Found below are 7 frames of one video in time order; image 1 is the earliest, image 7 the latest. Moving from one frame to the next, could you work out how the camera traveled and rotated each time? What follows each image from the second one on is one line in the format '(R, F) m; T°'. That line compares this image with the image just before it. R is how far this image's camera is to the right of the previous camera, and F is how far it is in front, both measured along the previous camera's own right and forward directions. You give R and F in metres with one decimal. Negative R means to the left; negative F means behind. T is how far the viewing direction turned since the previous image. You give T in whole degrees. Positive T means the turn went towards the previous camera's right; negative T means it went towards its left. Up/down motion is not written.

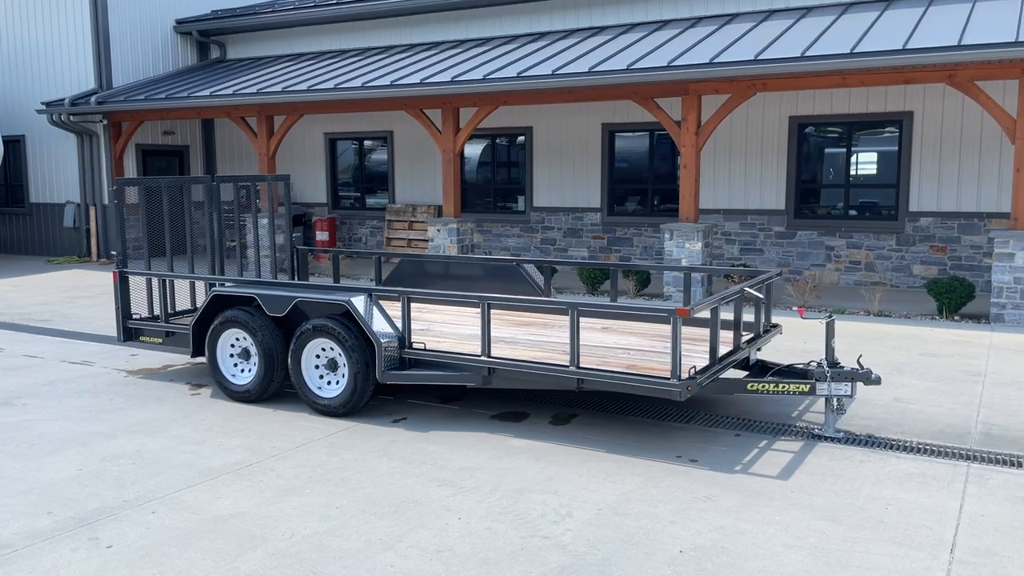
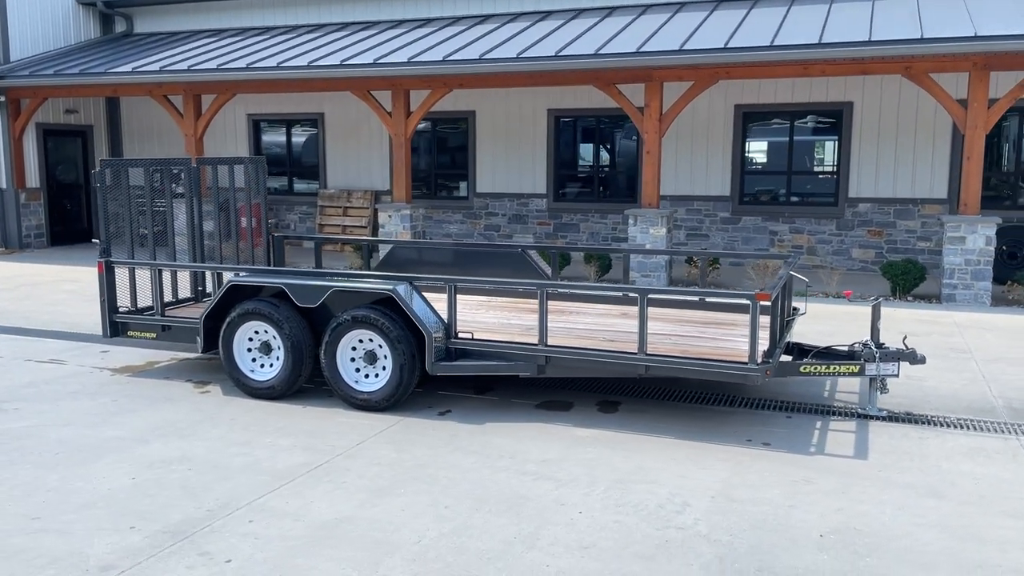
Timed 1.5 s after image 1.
(-1.1, +0.2) m; +8°
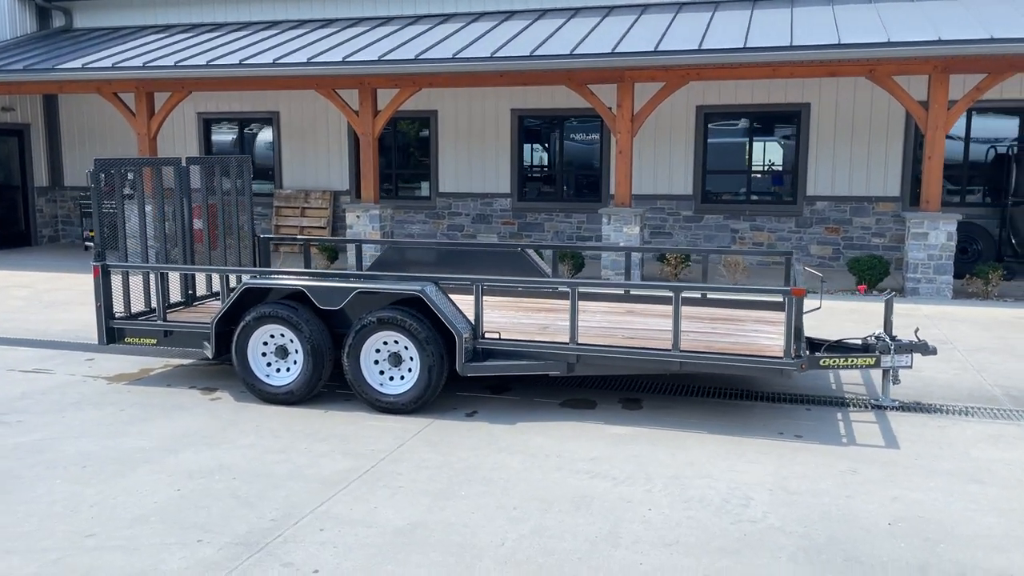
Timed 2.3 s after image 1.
(-0.6, 0.0) m; +5°
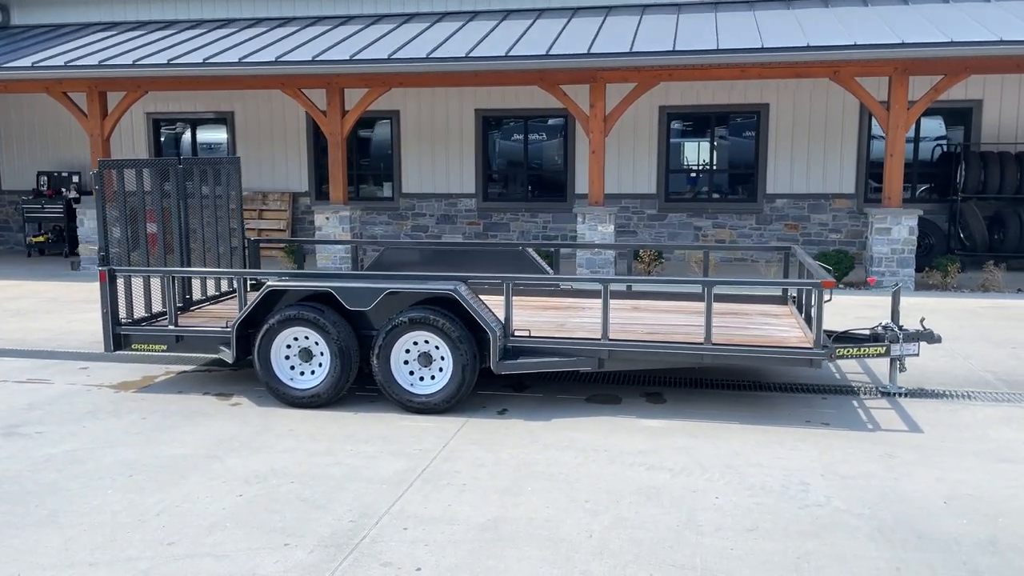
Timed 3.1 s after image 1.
(-0.7, 0.0) m; +5°
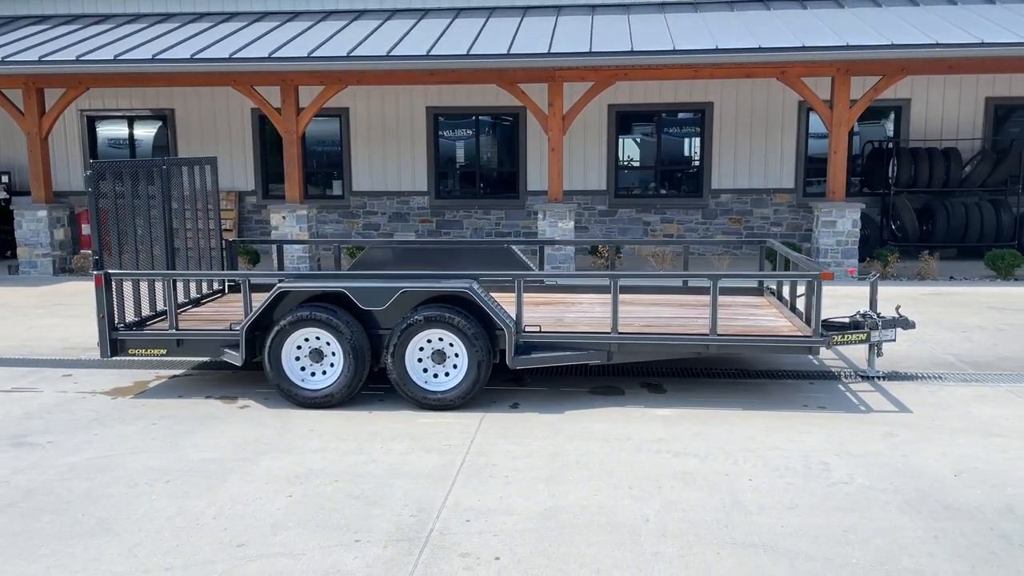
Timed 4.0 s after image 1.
(-0.6, -0.1) m; +5°
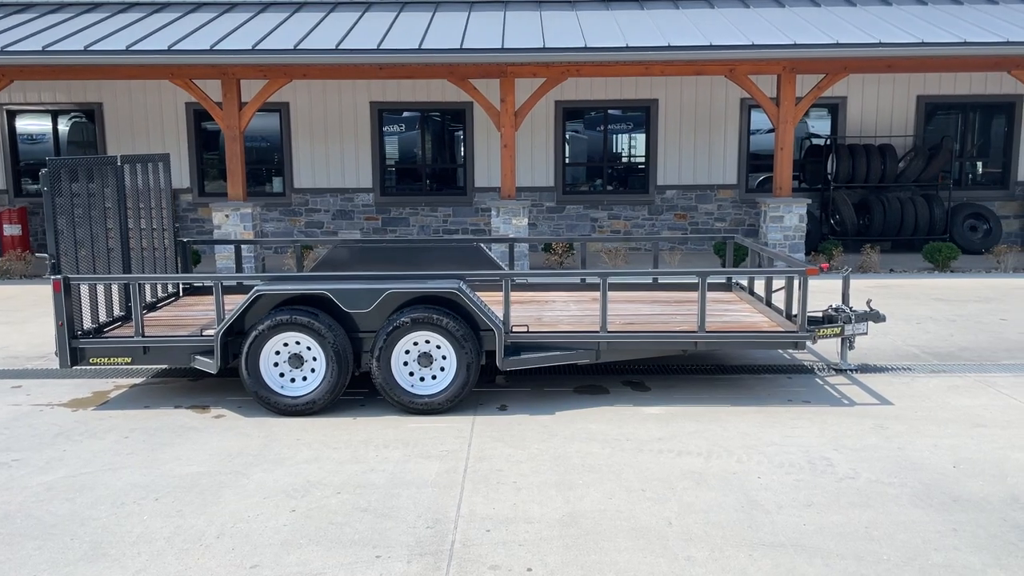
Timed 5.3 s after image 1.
(-0.4, +0.1) m; +5°
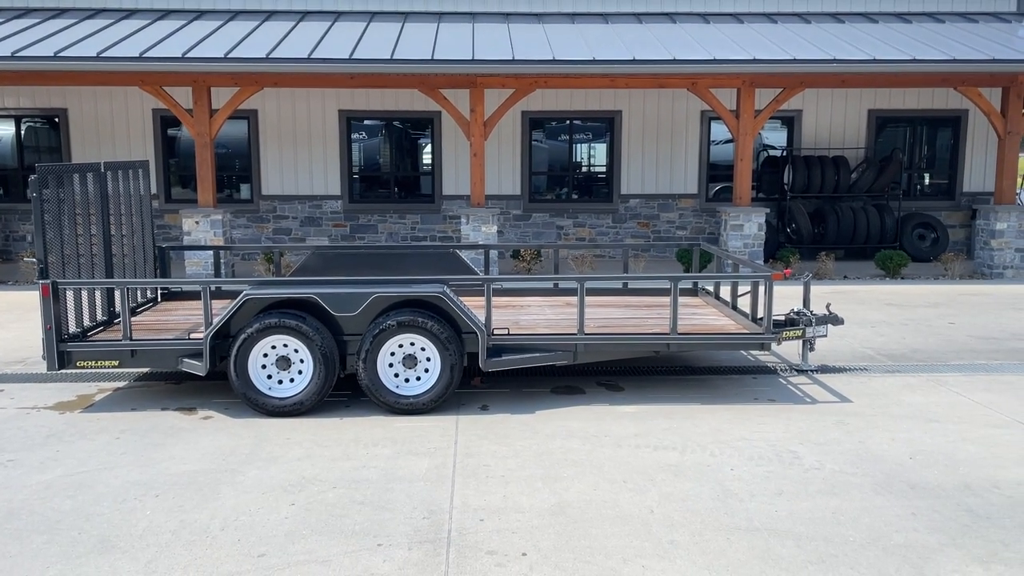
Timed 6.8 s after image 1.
(-0.2, -0.2) m; +3°
